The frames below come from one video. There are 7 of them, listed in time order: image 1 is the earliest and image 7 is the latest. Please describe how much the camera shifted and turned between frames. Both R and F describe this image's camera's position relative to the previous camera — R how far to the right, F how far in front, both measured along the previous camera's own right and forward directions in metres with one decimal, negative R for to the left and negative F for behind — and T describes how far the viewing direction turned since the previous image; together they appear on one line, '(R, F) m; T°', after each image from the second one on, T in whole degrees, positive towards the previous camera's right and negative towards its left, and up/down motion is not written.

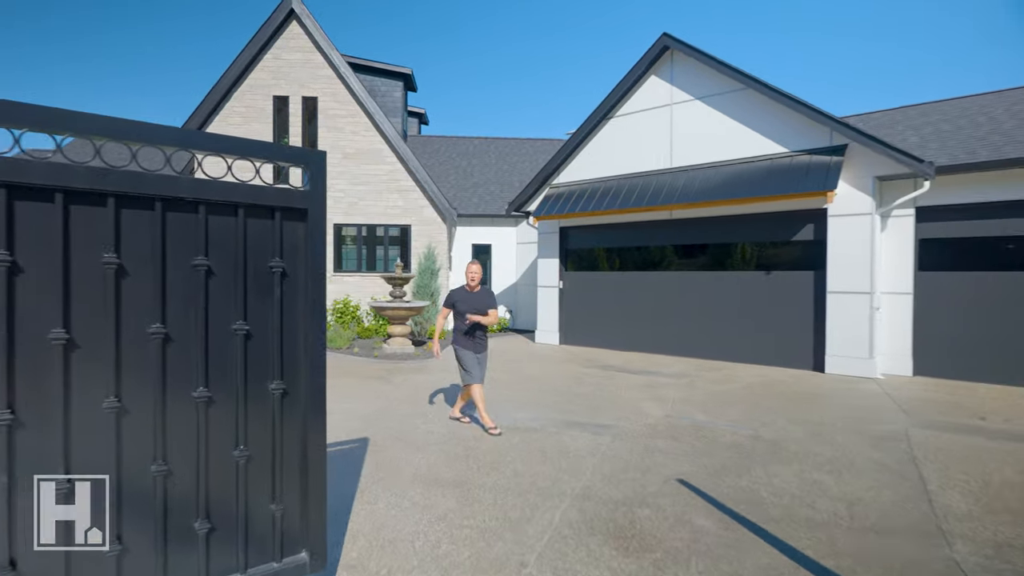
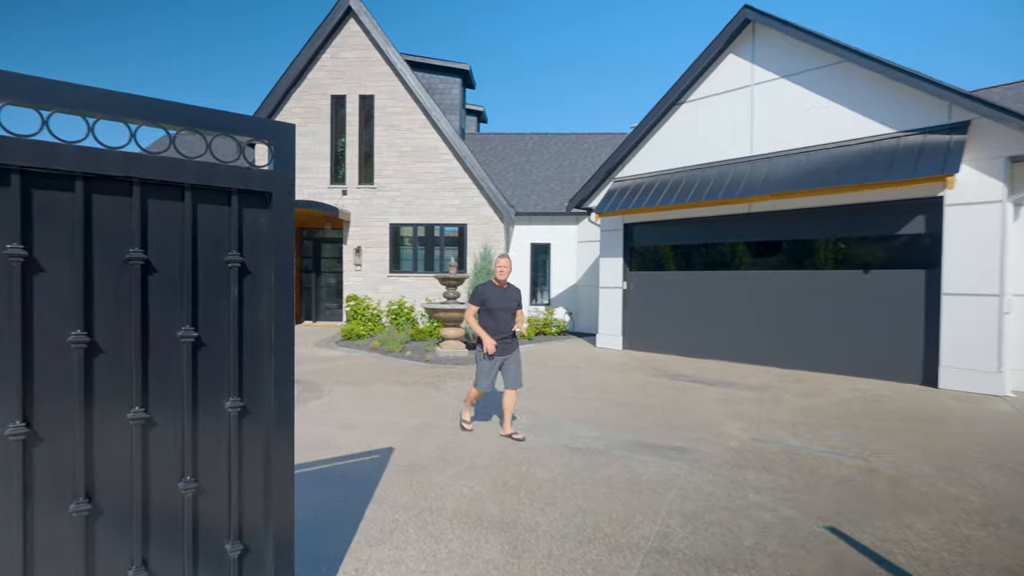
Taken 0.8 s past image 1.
(0.0, +0.7) m; -6°
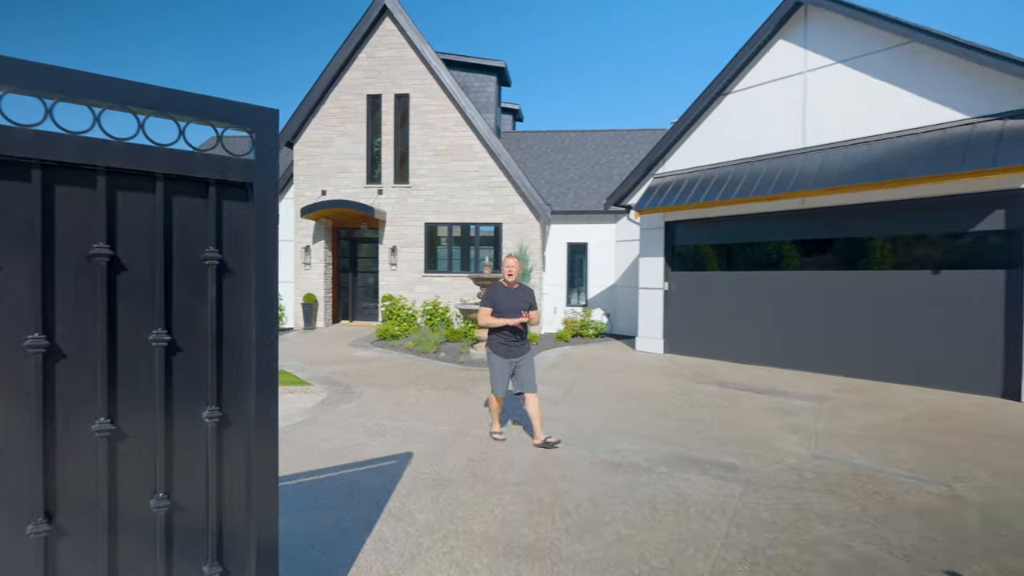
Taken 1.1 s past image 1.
(0.0, +0.3) m; -4°
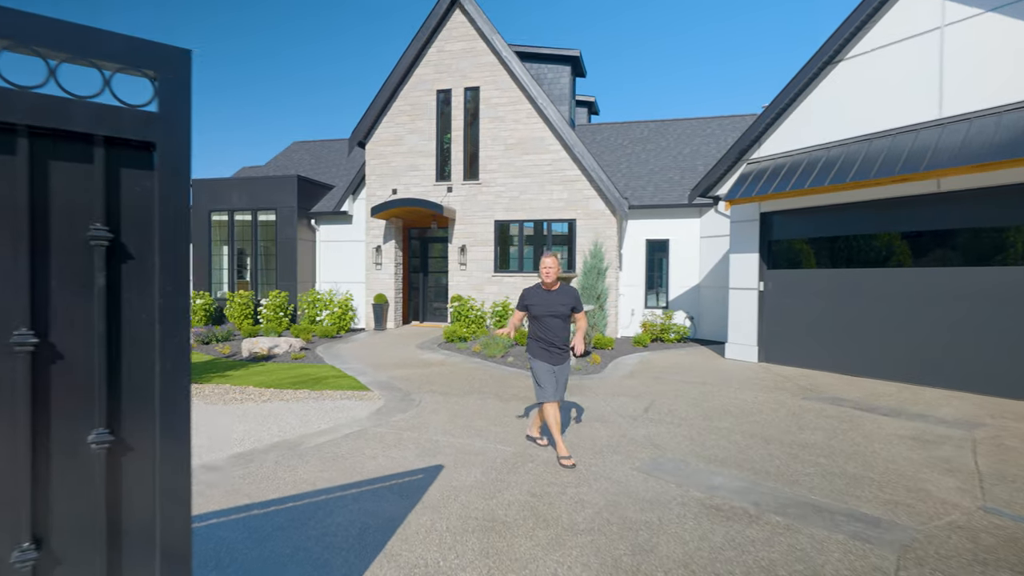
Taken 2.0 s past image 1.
(0.0, +0.8) m; -8°
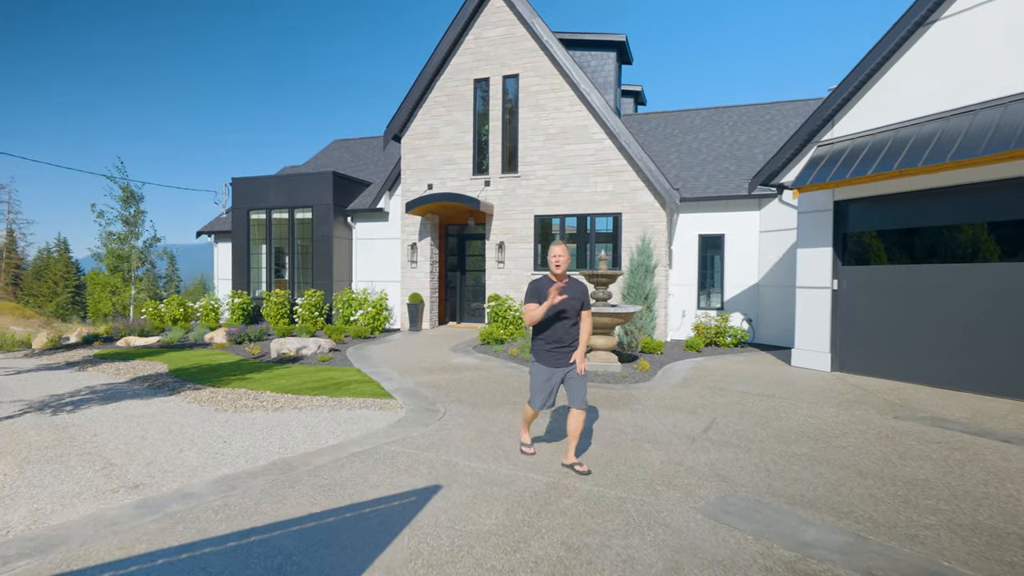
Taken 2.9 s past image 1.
(+0.1, +0.9) m; -5°
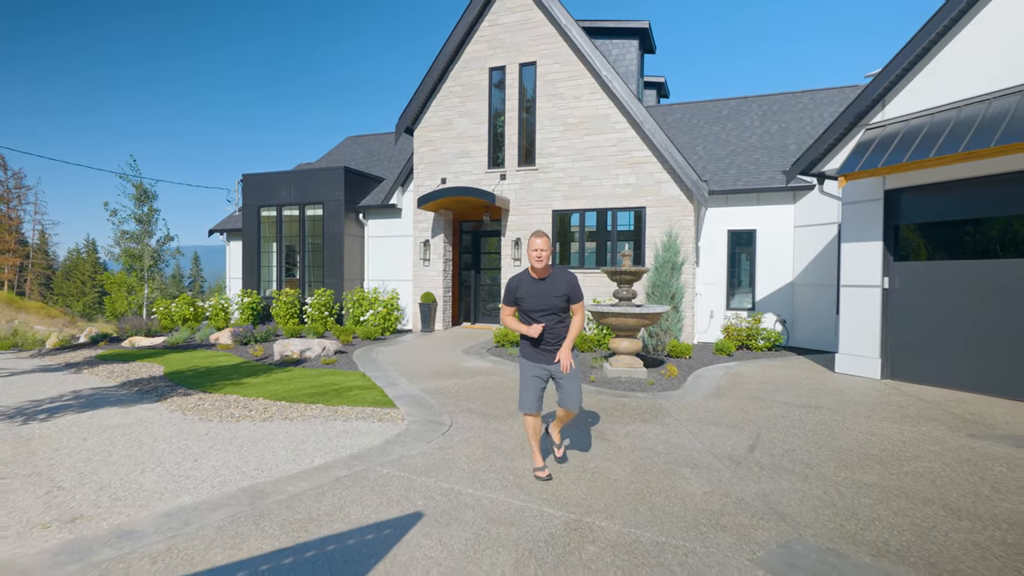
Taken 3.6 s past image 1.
(0.0, +0.7) m; -2°
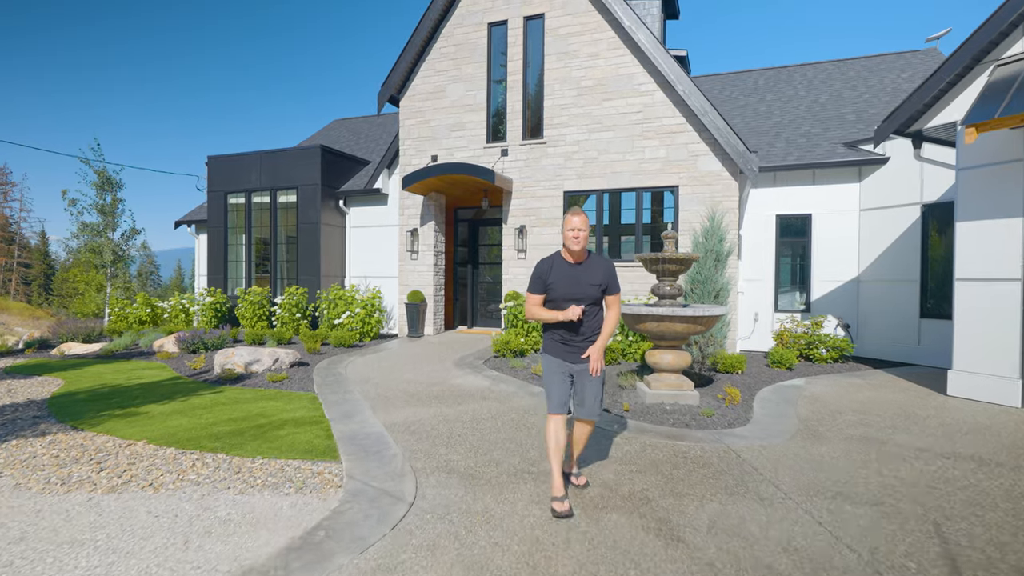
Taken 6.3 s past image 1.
(0.0, +2.3) m; 0°
